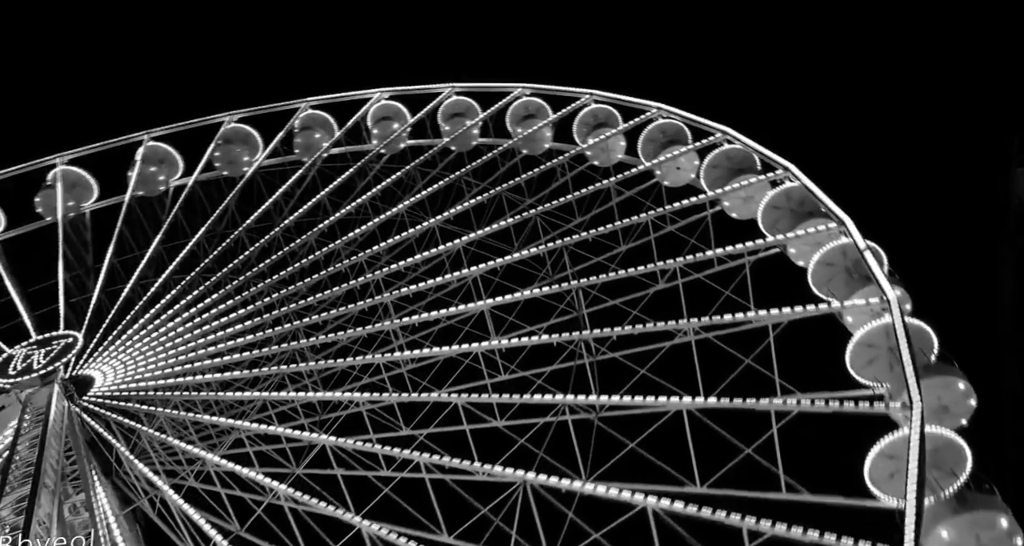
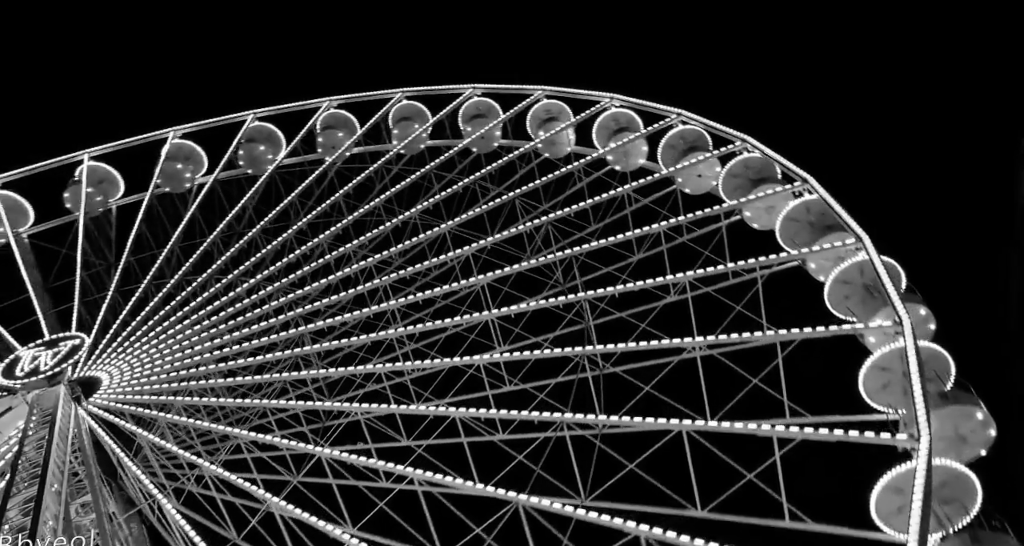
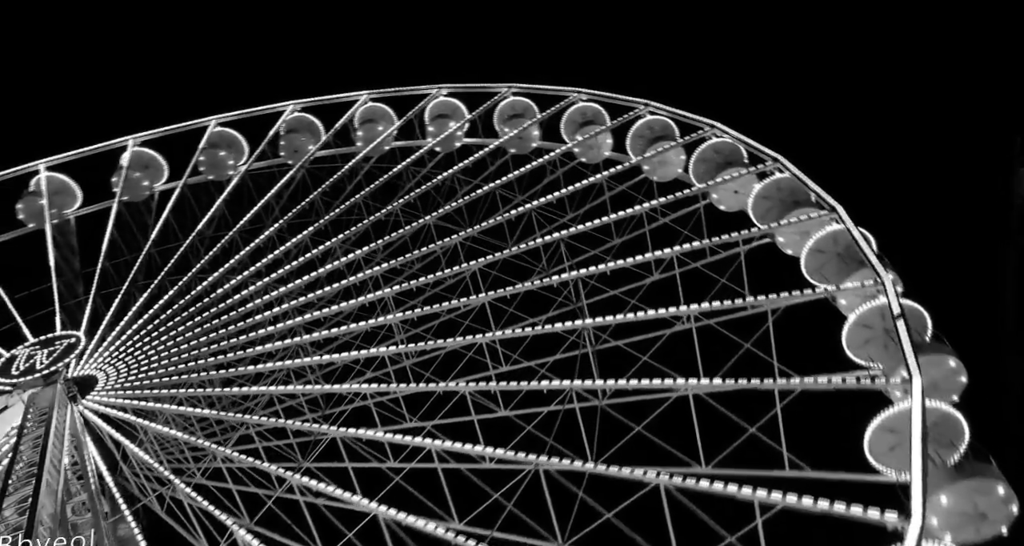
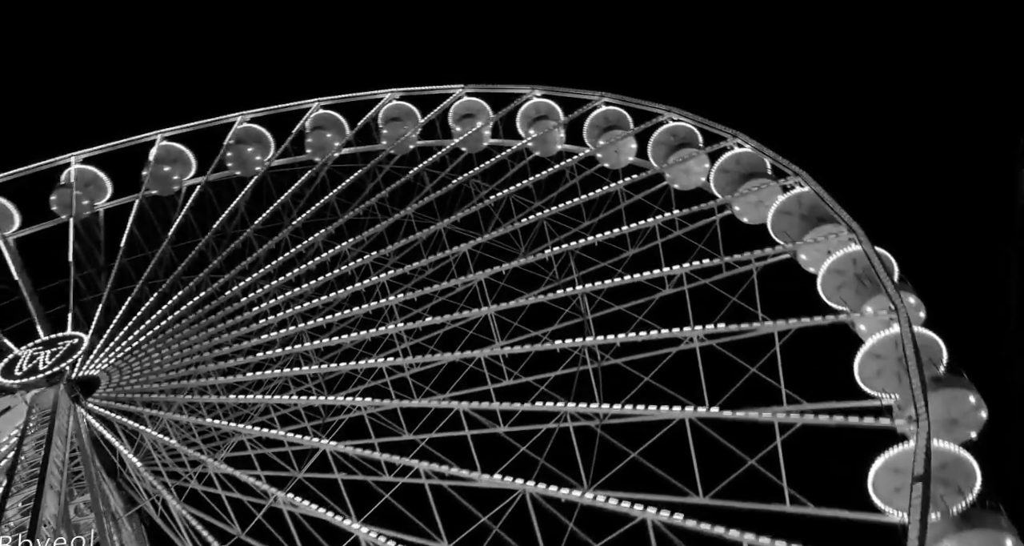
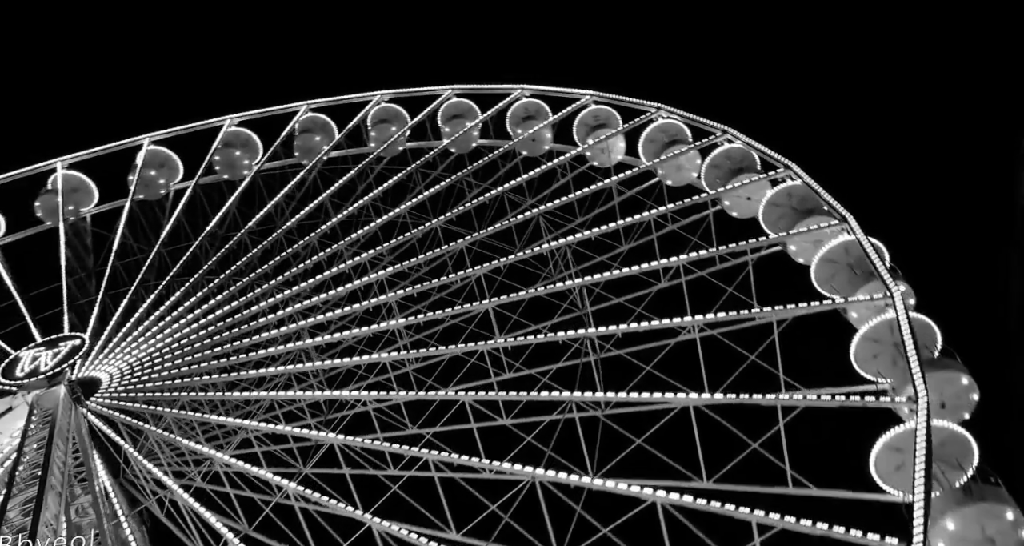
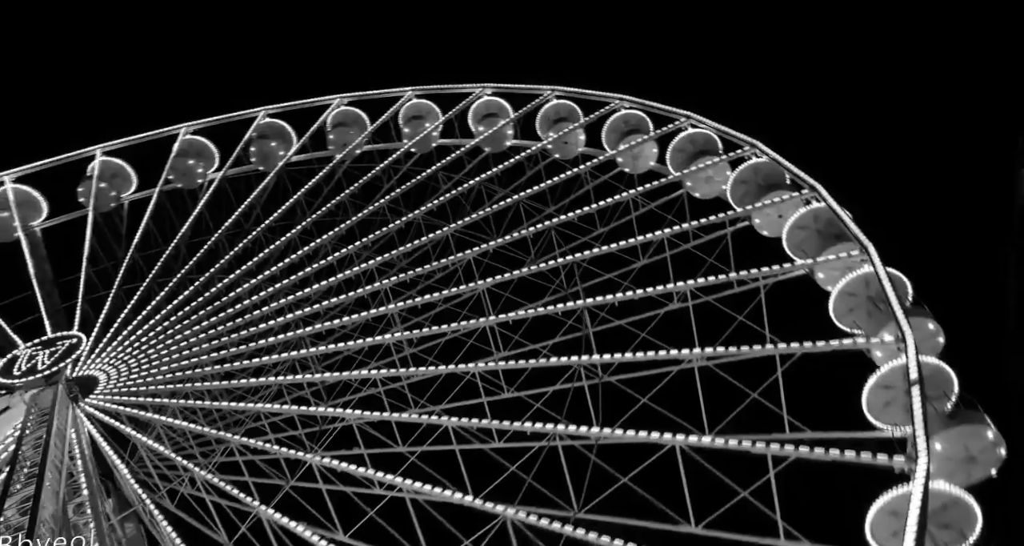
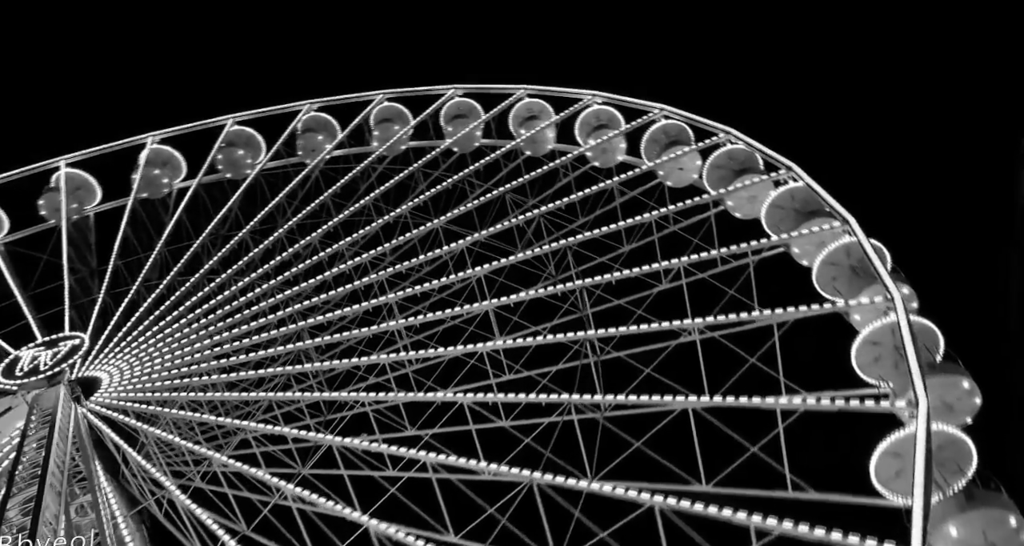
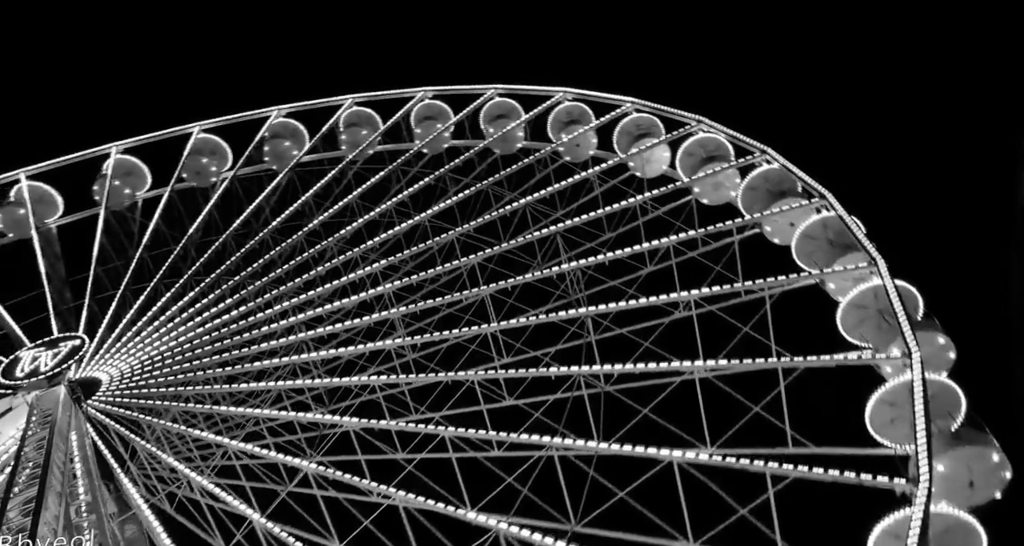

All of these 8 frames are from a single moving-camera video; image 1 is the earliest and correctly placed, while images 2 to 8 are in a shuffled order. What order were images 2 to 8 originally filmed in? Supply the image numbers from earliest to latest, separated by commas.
3, 6, 4, 7, 2, 5, 8
